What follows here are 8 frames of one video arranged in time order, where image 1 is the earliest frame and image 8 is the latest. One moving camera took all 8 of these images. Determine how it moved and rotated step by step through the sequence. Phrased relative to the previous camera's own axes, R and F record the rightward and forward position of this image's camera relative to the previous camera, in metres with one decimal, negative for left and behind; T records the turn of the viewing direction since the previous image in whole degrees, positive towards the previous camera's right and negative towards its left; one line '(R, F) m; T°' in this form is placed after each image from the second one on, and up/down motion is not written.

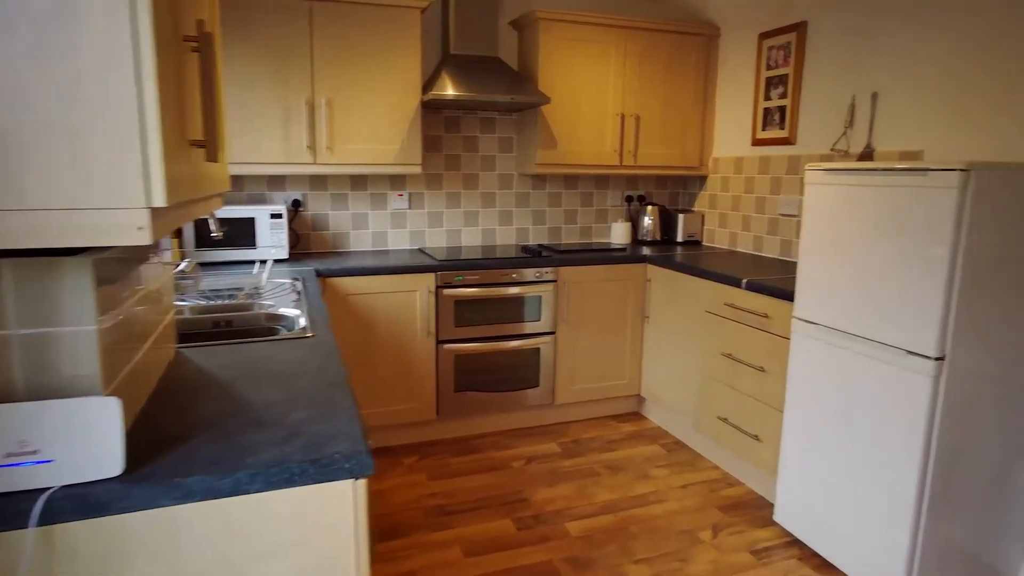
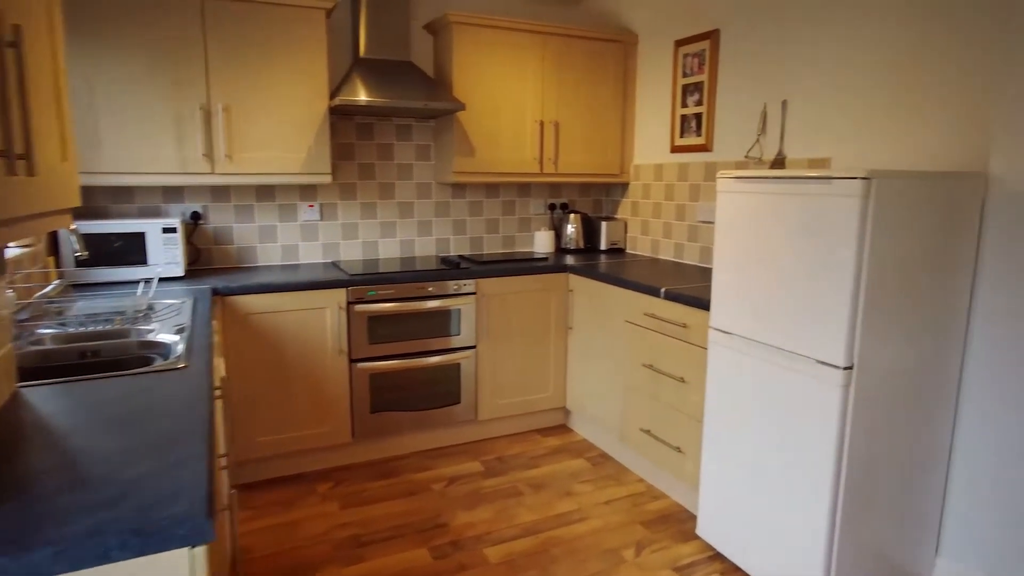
(+0.1, +0.1) m; +5°
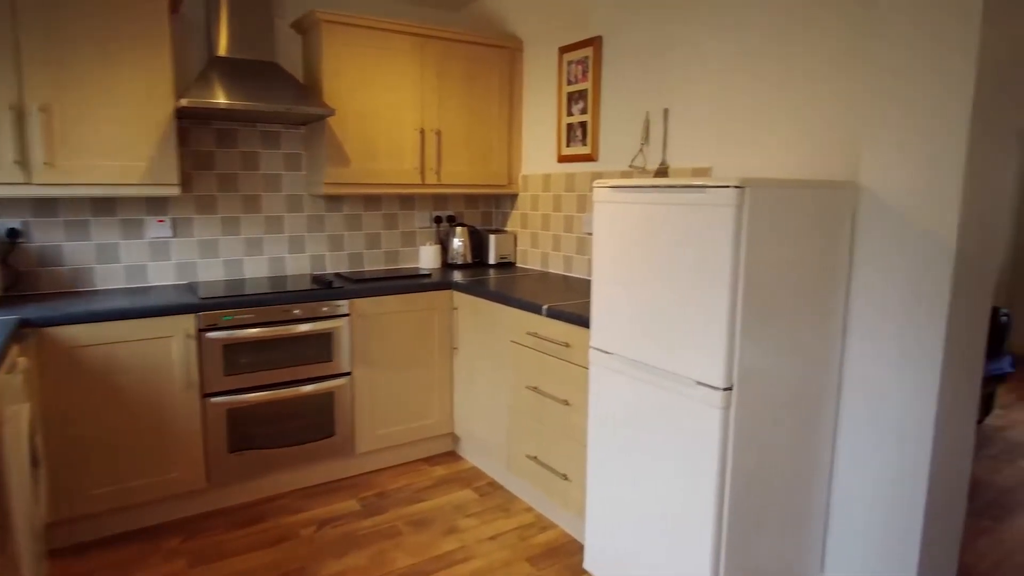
(+0.1, +0.2) m; +8°
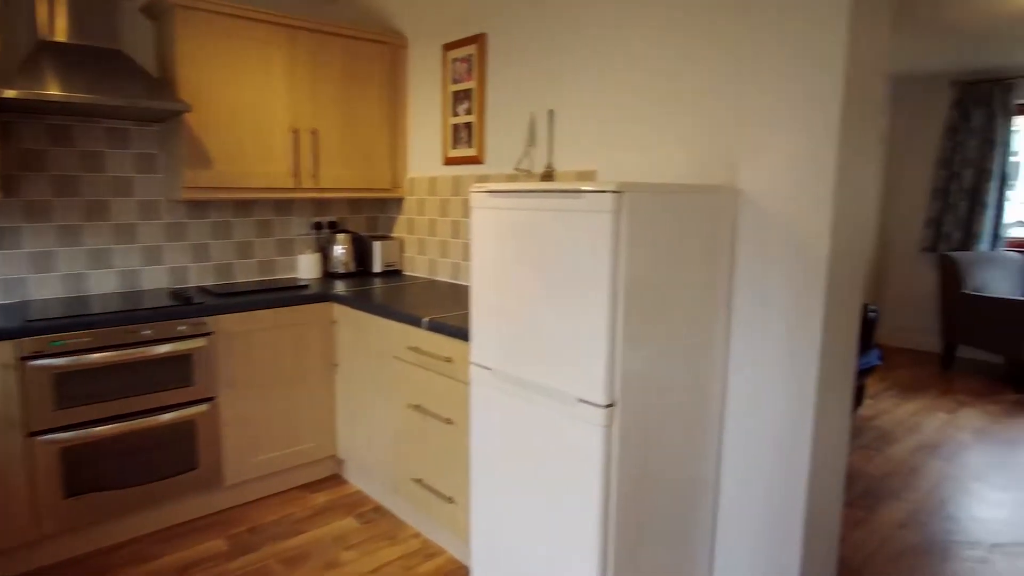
(+0.1, +0.1) m; +8°
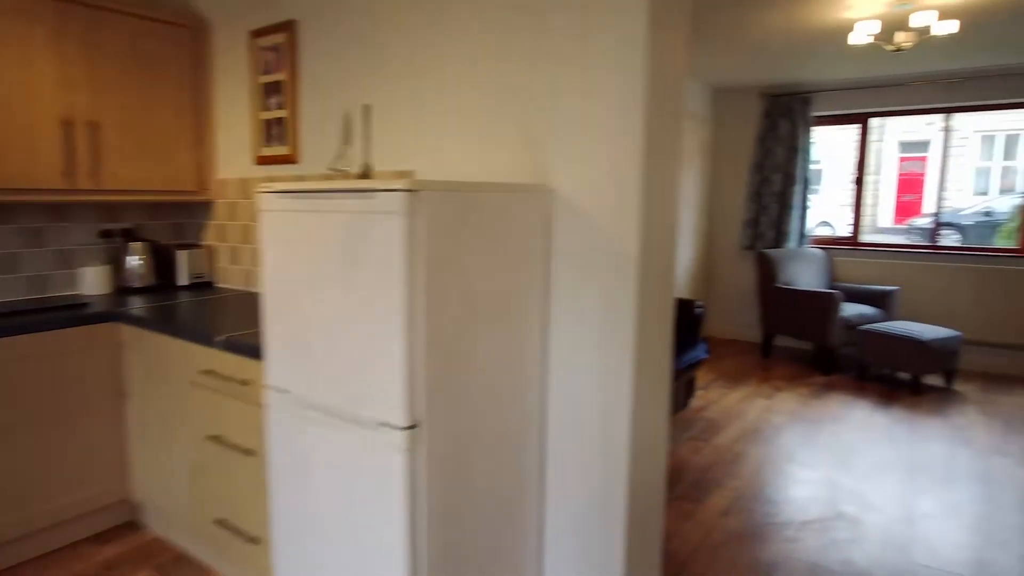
(+0.2, +0.1) m; +12°
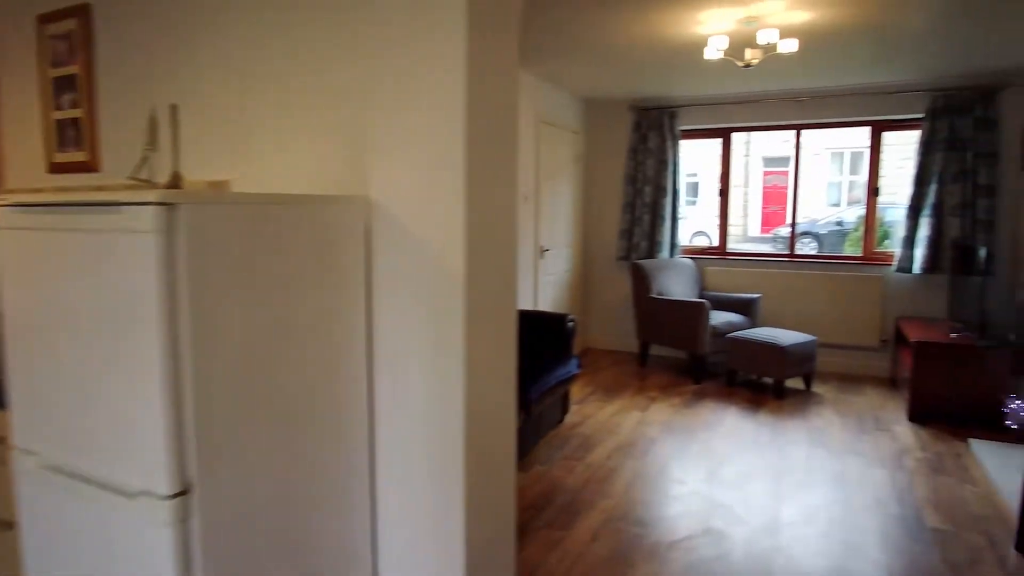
(+0.2, +0.2) m; +9°
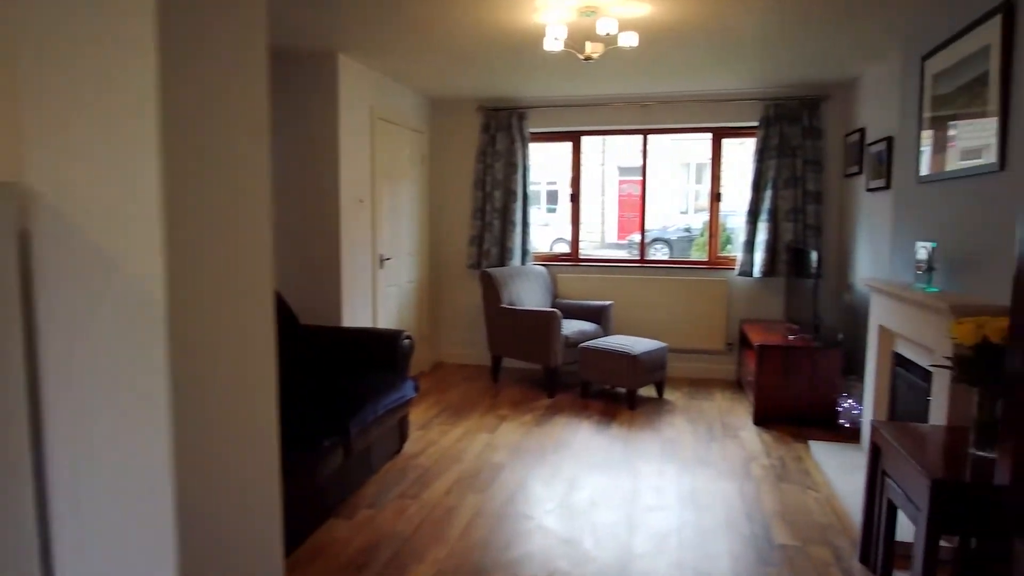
(+0.2, +0.4) m; +12°
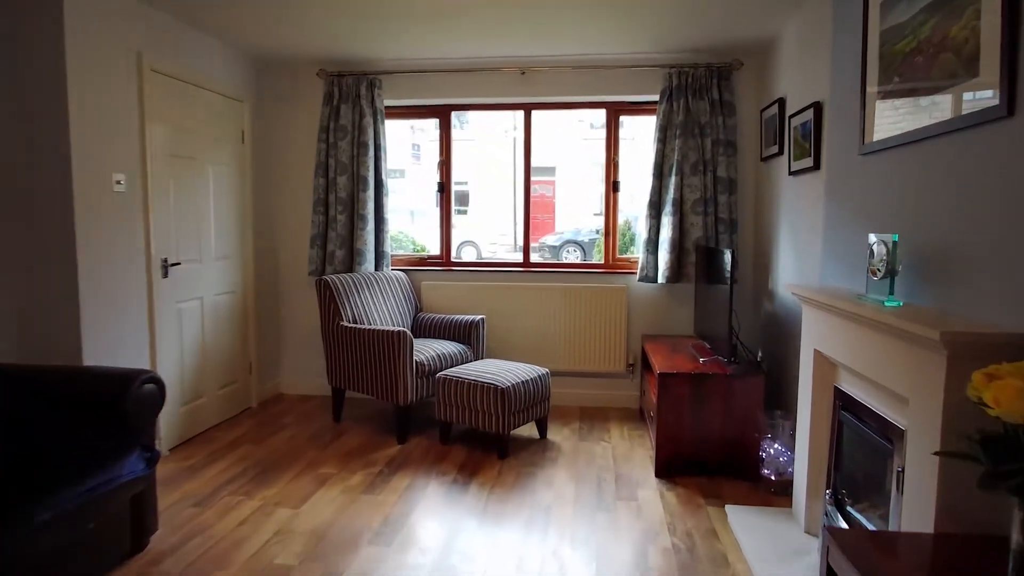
(+0.5, +1.0) m; +7°
